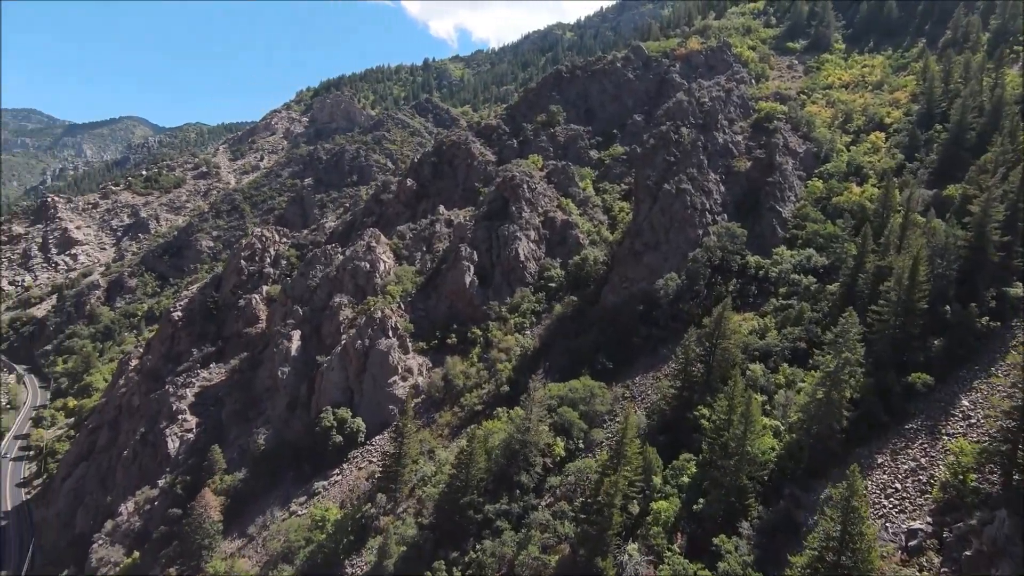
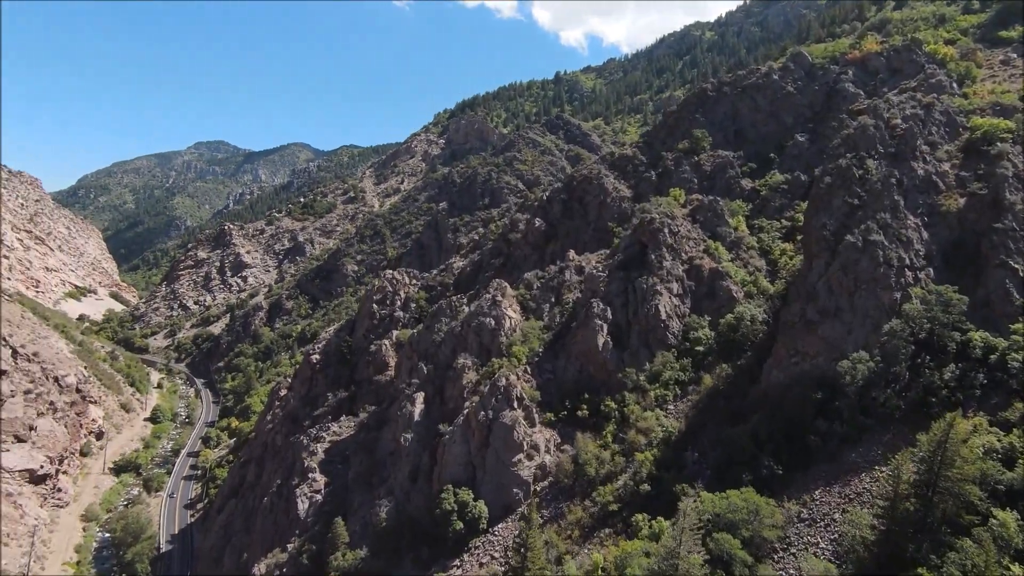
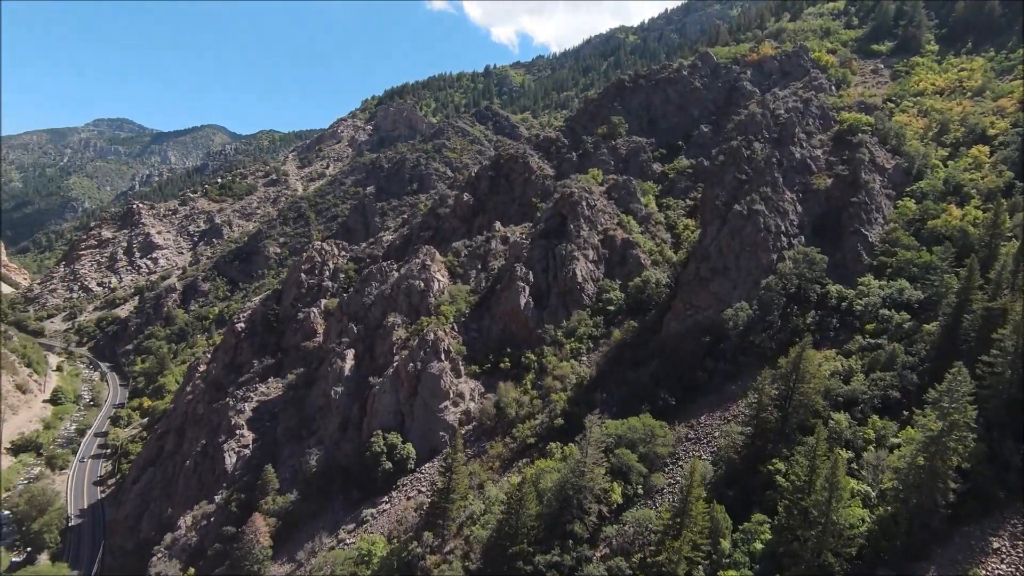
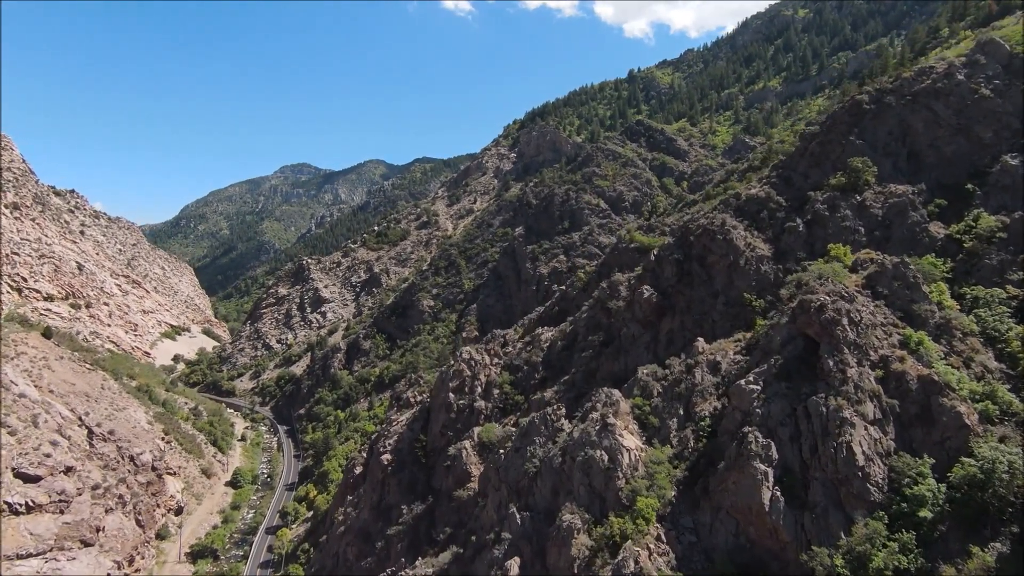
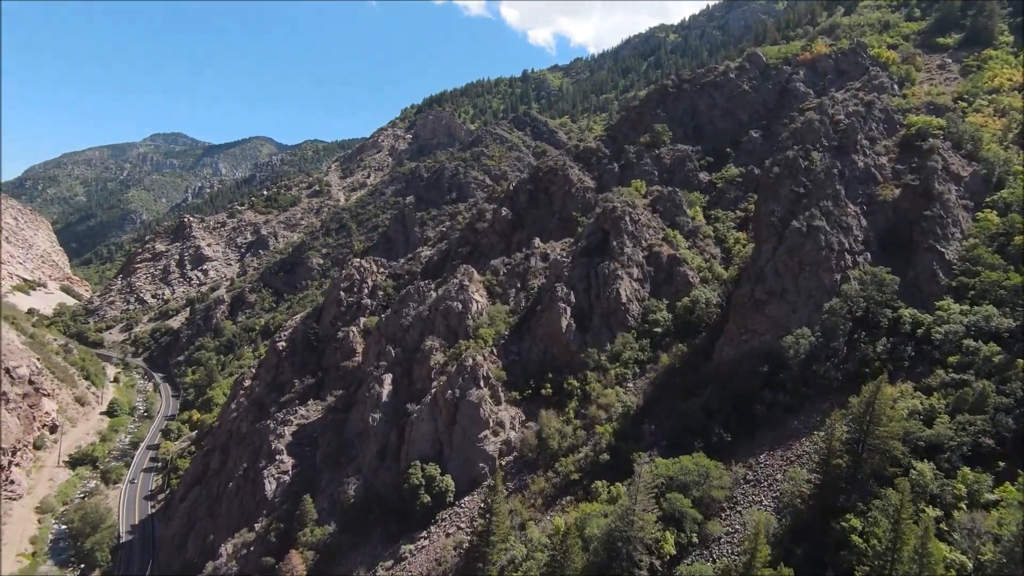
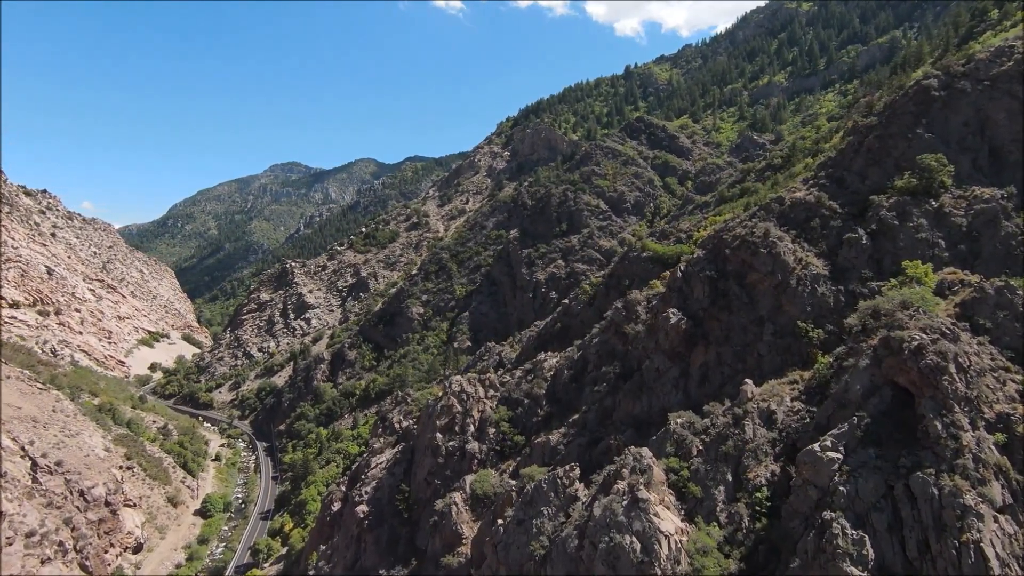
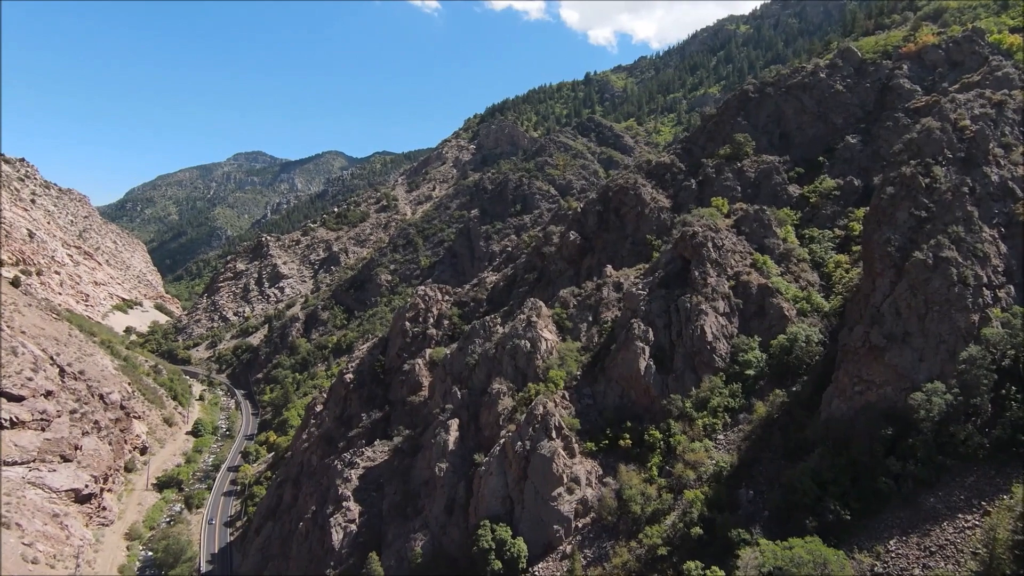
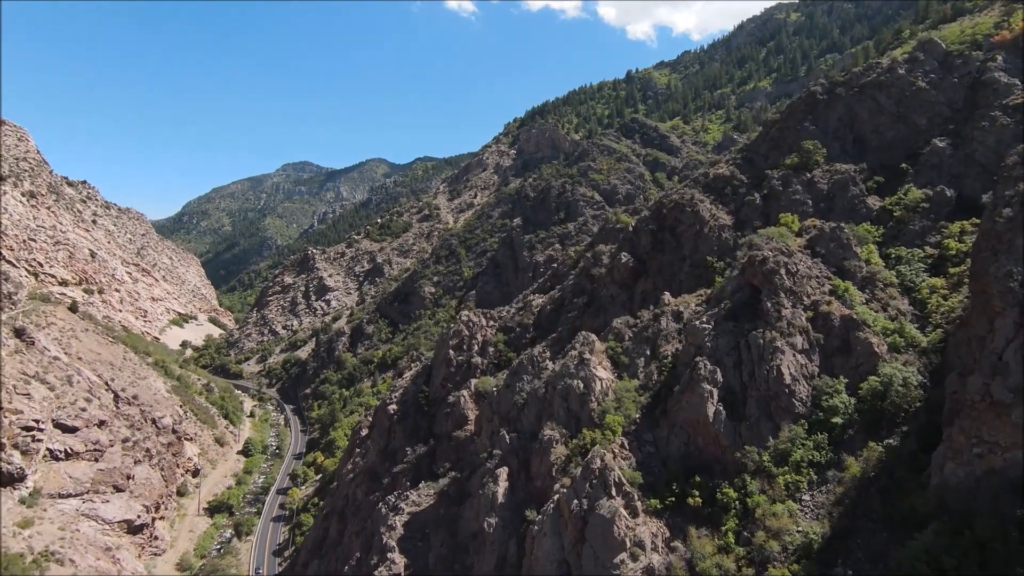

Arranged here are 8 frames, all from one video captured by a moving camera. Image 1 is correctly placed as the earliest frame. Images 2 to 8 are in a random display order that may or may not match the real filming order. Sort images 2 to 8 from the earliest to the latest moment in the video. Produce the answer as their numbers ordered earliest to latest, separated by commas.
3, 5, 2, 7, 8, 4, 6
